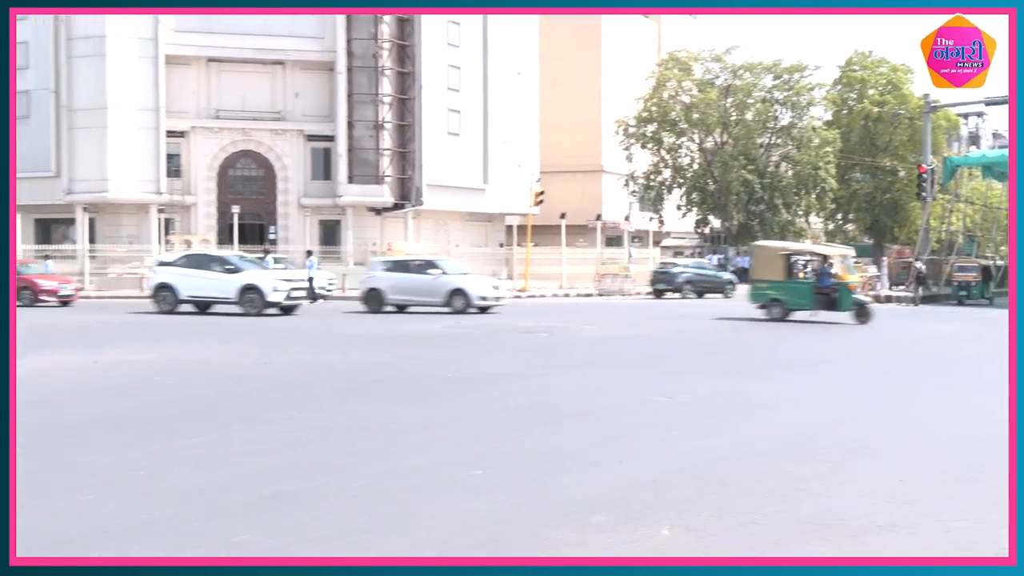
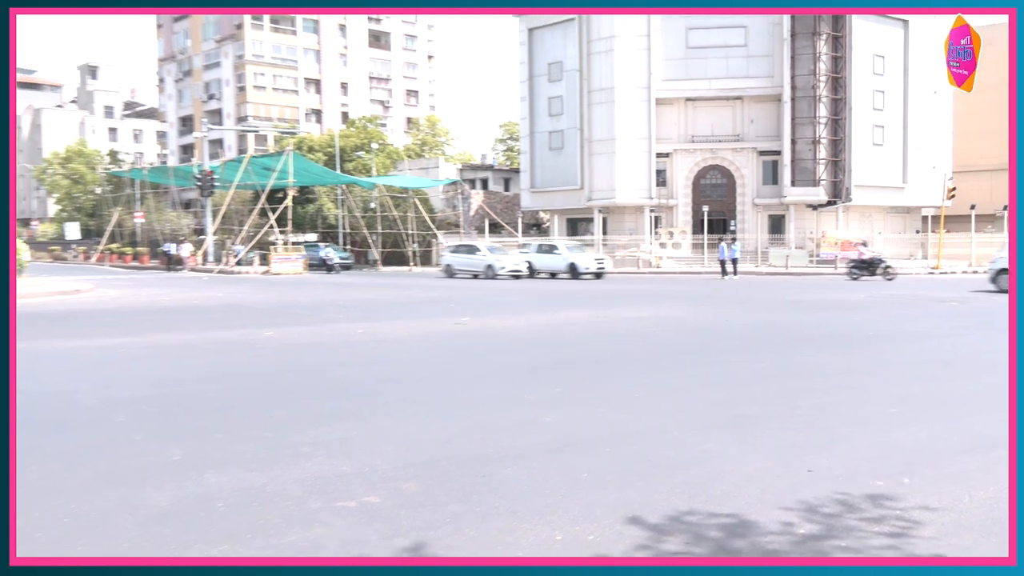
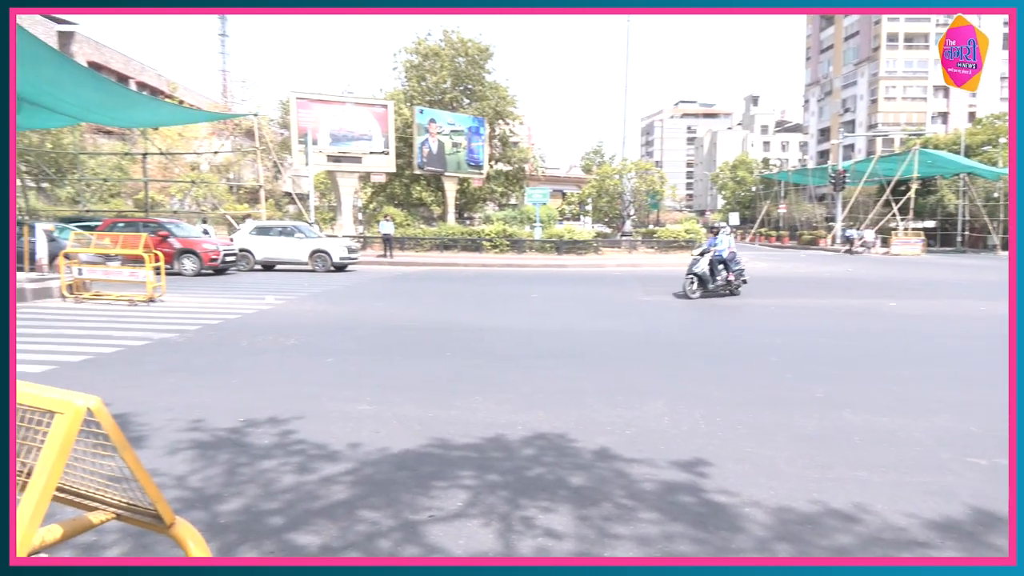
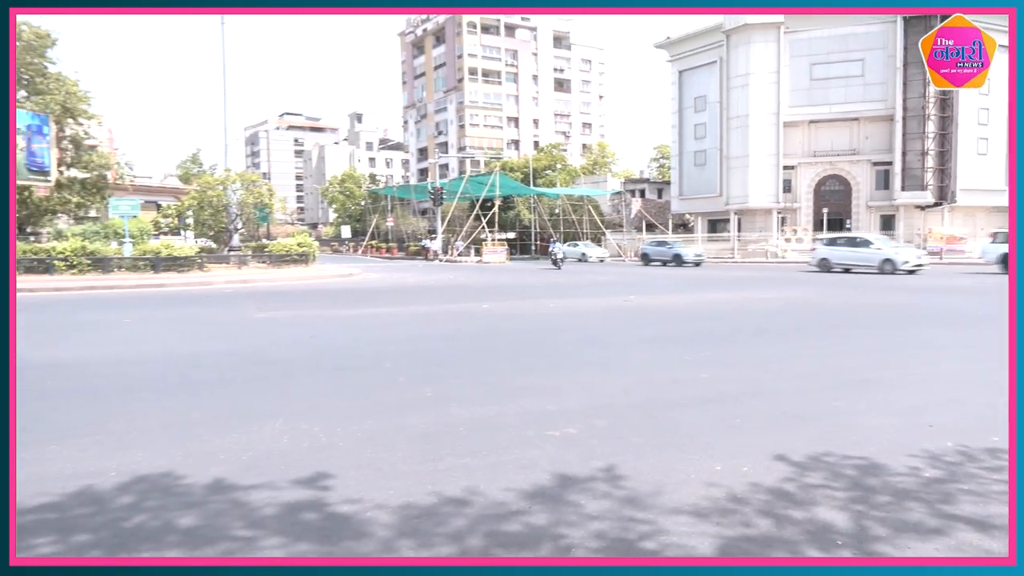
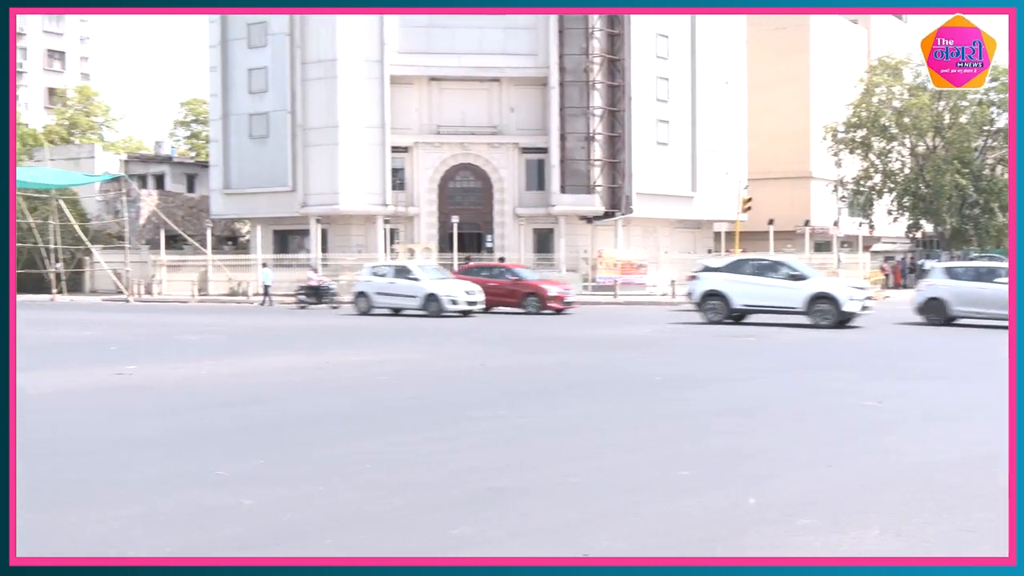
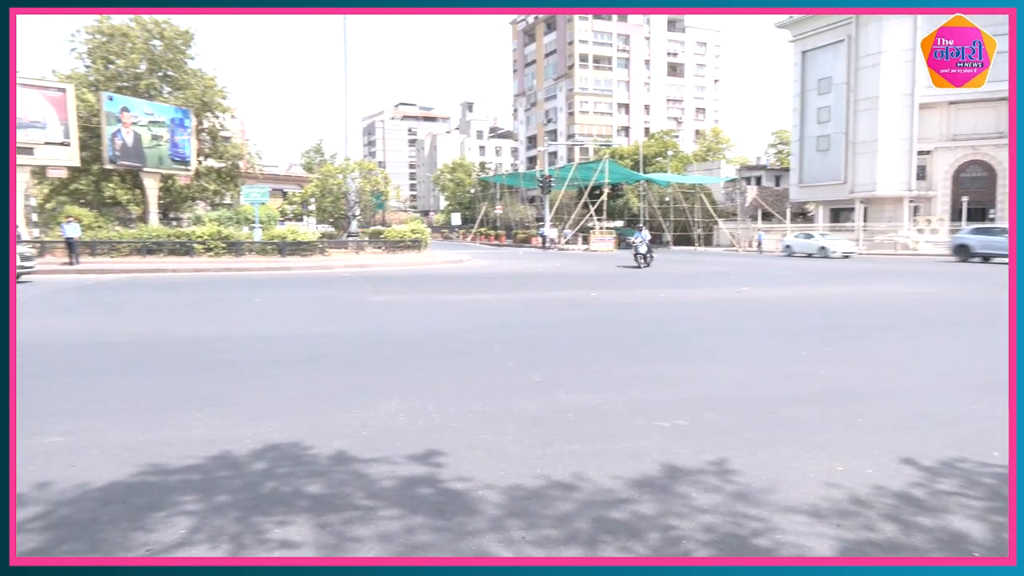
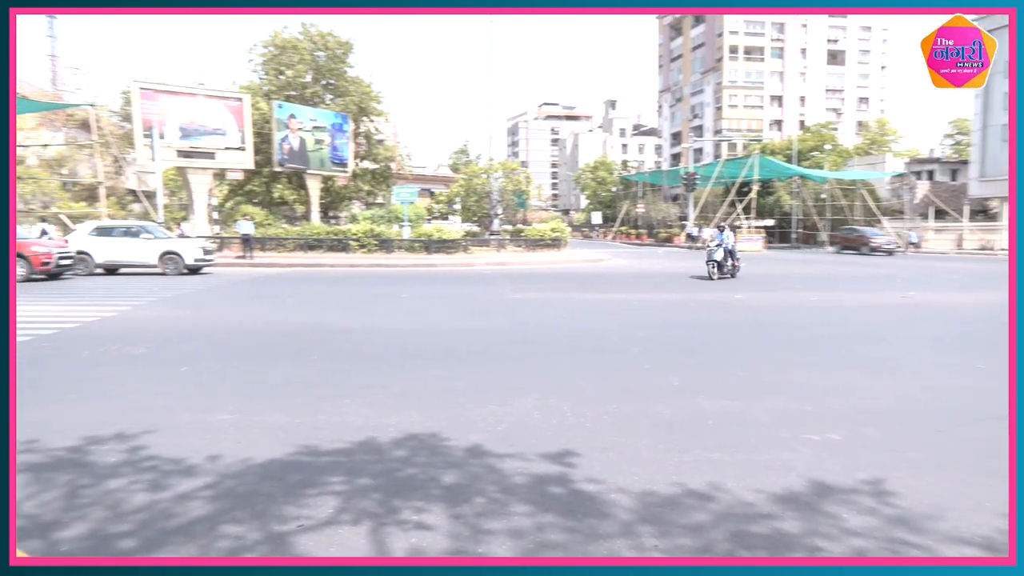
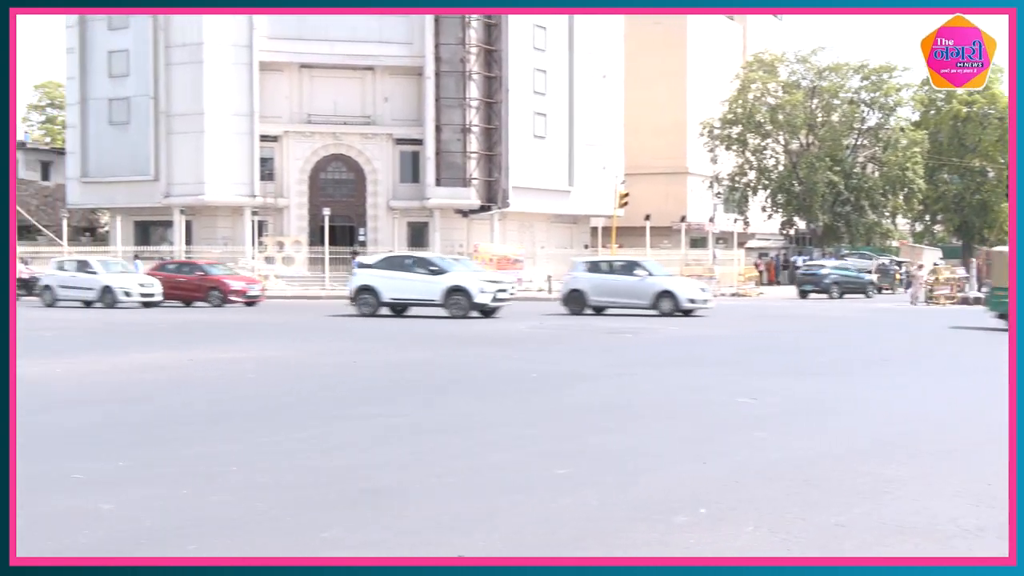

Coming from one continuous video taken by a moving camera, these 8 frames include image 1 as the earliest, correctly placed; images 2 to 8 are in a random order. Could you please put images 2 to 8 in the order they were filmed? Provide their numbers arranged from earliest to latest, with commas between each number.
8, 5, 2, 4, 6, 7, 3
